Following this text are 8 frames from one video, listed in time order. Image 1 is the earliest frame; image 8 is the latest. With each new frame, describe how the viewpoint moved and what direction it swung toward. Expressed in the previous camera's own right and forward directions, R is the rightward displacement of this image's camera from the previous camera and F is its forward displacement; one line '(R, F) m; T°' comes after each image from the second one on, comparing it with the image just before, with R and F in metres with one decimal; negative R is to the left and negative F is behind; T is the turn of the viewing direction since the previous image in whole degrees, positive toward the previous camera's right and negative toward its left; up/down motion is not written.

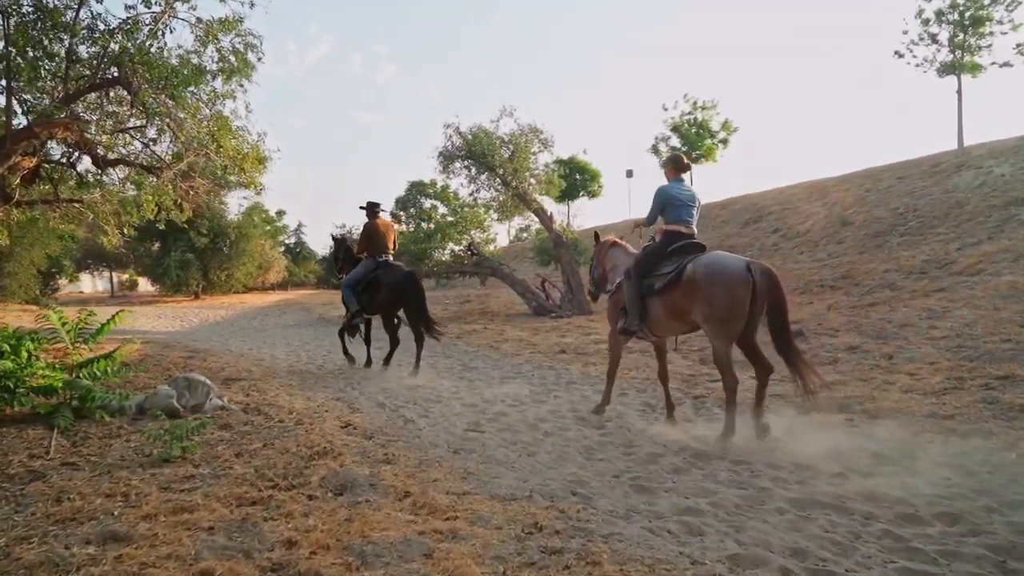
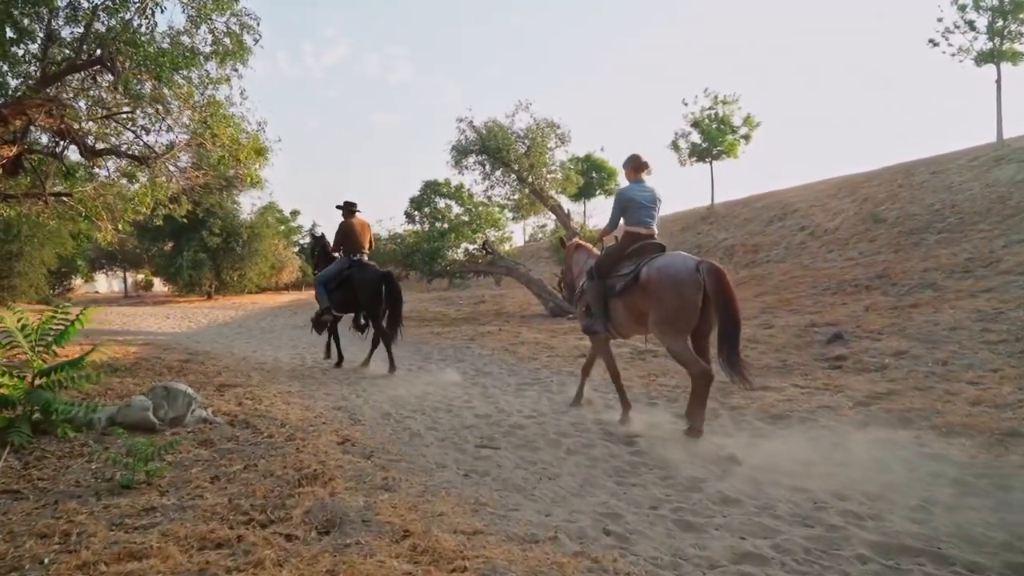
(0.0, +0.7) m; -1°
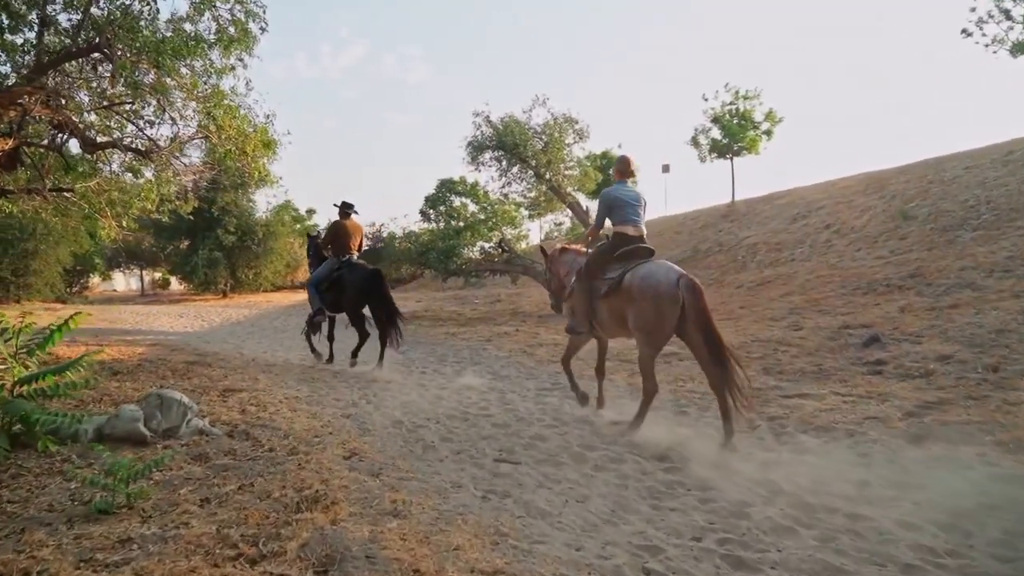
(0.0, +0.5) m; -1°
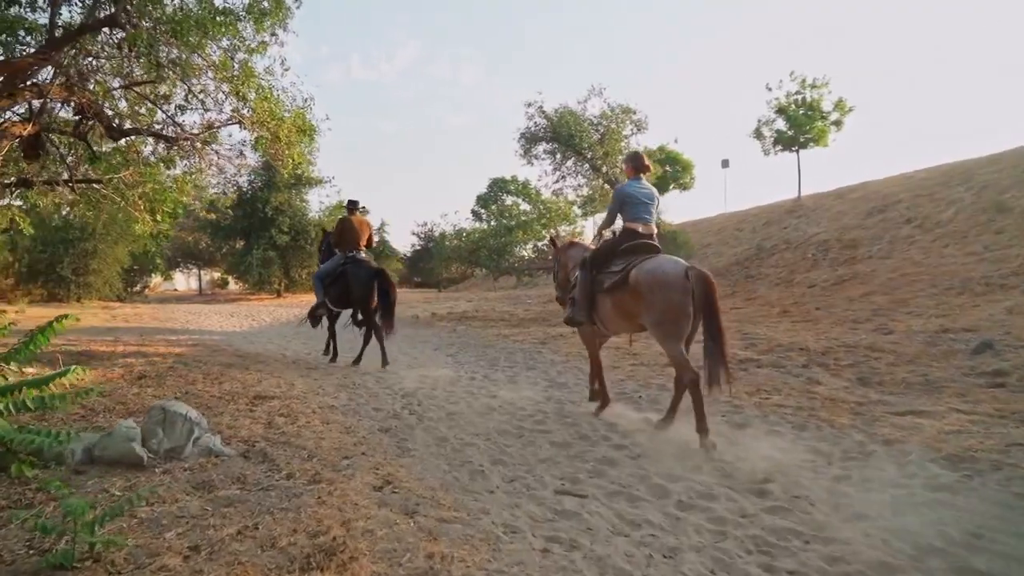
(-0.1, +0.9) m; -4°
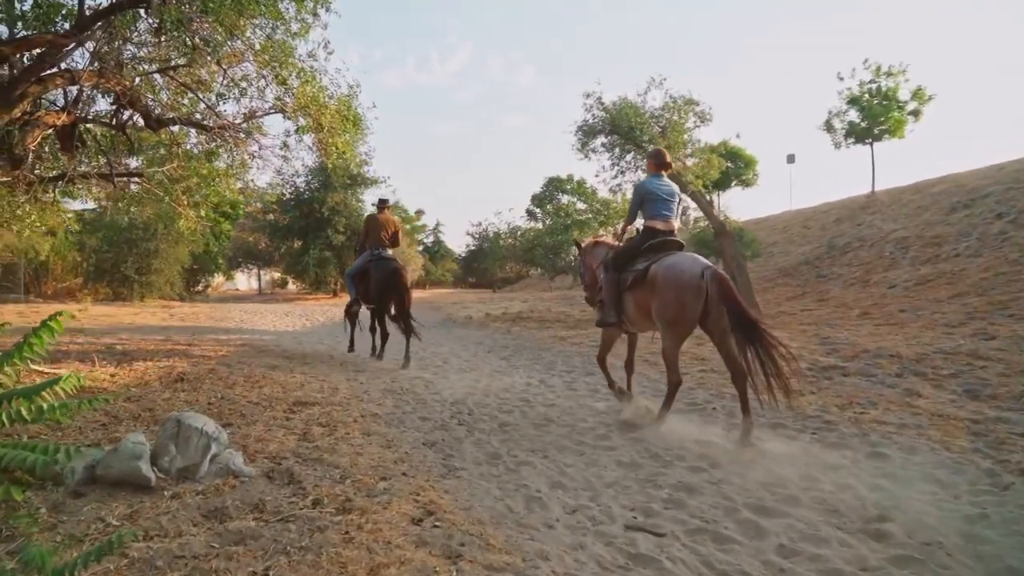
(0.0, +0.7) m; -4°
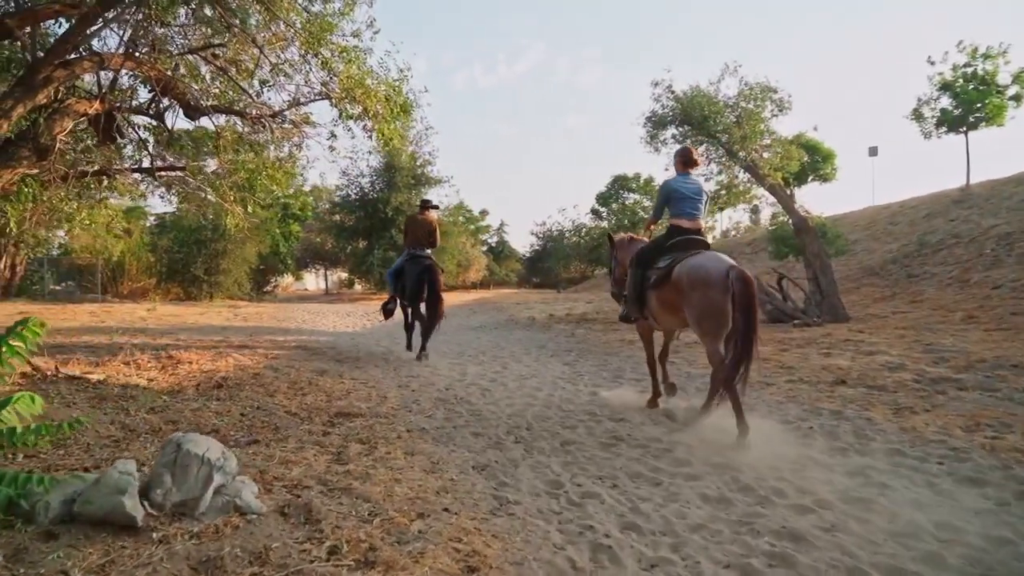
(0.0, +0.8) m; -5°
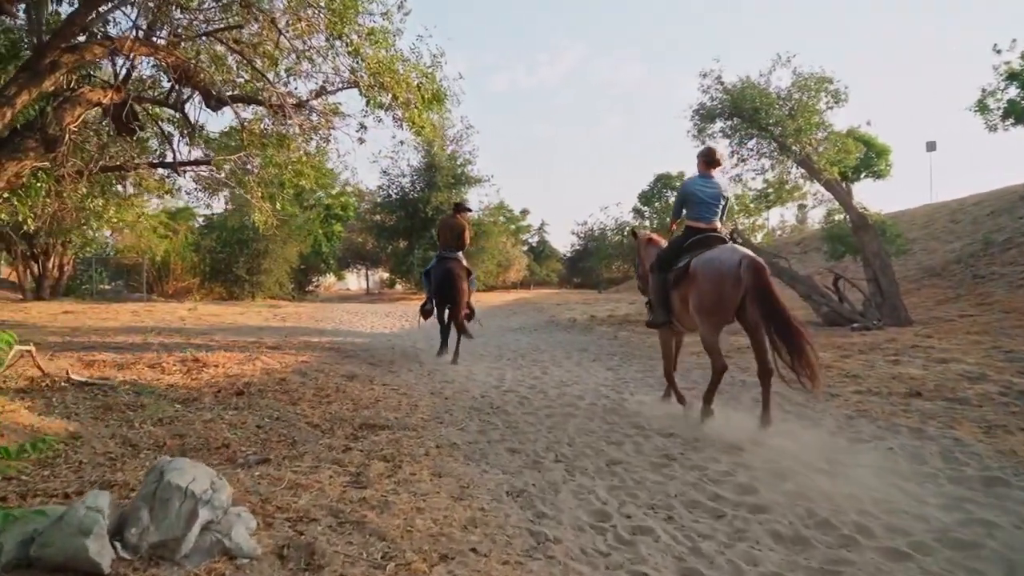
(0.0, +0.5) m; -3°
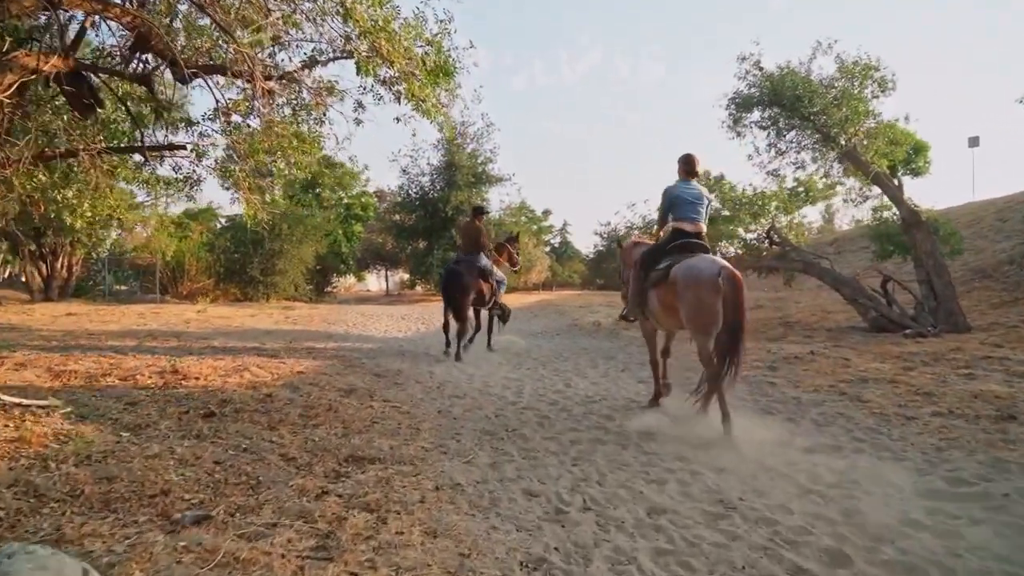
(0.0, +1.0) m; -2°
